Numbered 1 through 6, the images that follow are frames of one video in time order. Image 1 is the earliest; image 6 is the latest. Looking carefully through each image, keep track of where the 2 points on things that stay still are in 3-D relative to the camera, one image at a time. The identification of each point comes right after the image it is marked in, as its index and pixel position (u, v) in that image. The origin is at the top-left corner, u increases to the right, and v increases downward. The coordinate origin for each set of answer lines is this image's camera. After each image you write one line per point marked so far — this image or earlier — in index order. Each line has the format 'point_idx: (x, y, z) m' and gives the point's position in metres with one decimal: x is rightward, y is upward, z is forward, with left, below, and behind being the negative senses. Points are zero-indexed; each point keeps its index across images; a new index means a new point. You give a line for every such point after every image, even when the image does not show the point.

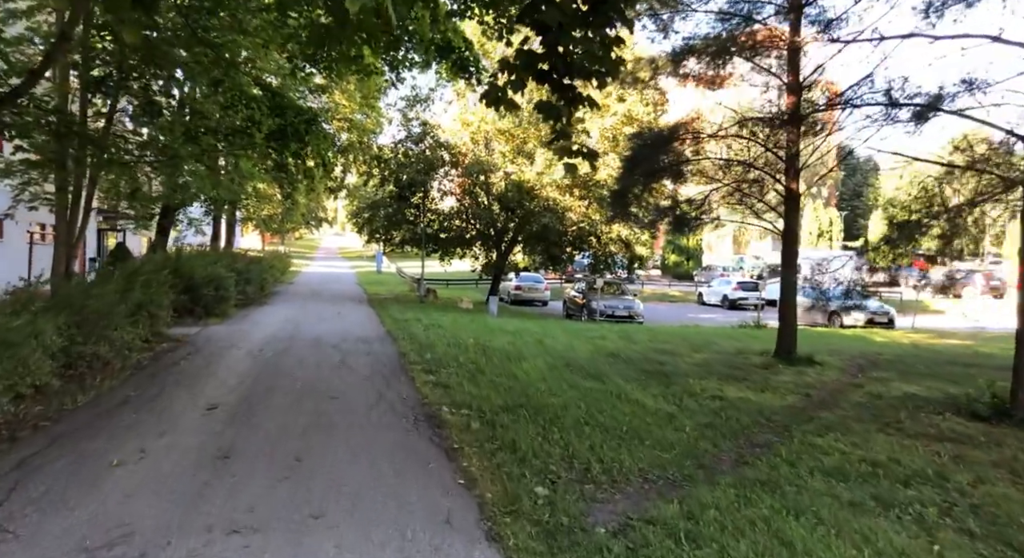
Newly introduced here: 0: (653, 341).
0: (+2.8, -1.2, +12.8) m
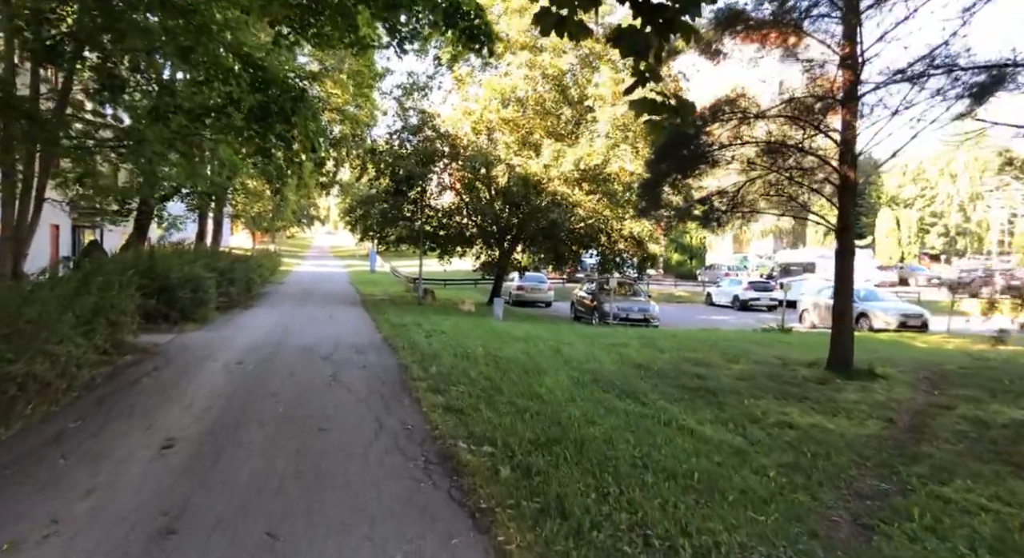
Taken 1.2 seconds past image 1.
0: (+3.0, -1.3, +11.6) m
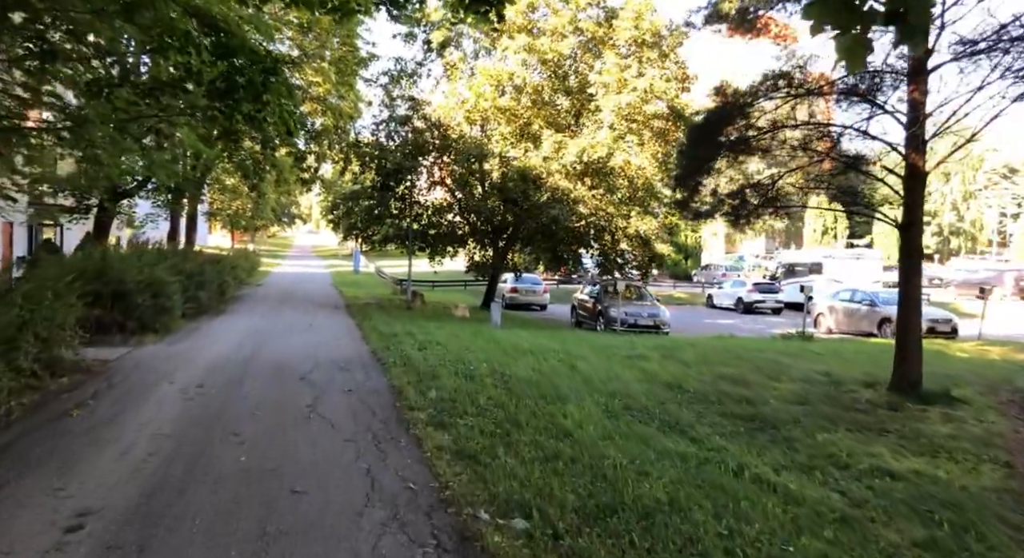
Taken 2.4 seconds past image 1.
0: (+3.1, -1.3, +10.3) m
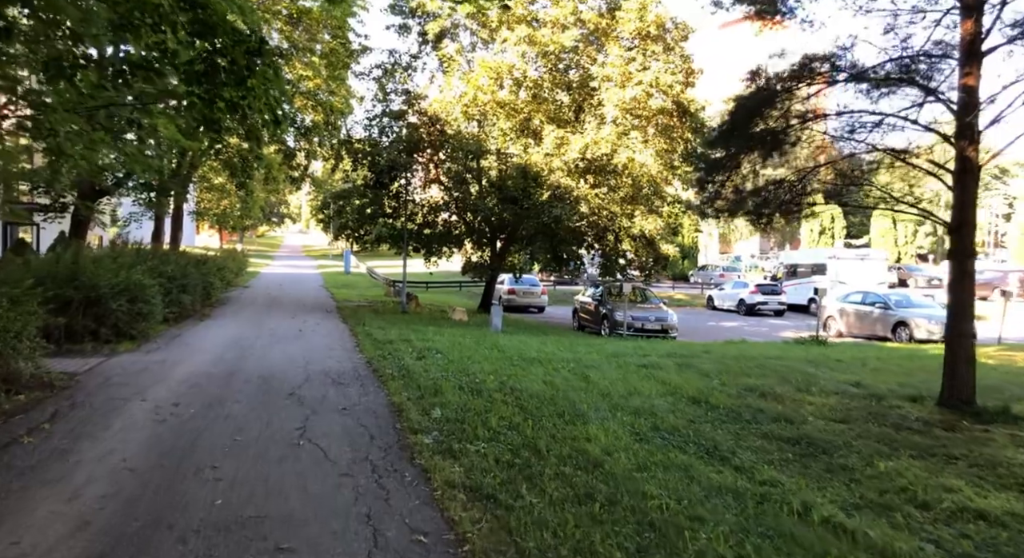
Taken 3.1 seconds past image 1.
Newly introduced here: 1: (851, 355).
0: (+3.2, -1.4, +9.5) m
1: (+6.2, -1.4, +12.0) m
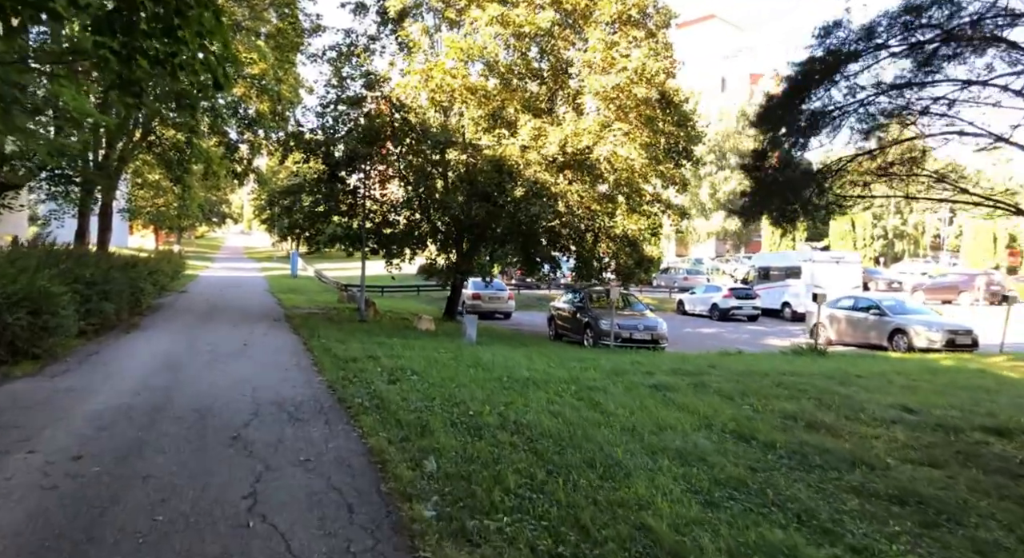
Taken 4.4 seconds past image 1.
0: (+3.1, -1.5, +8.3) m
1: (+6.0, -1.5, +11.0) m
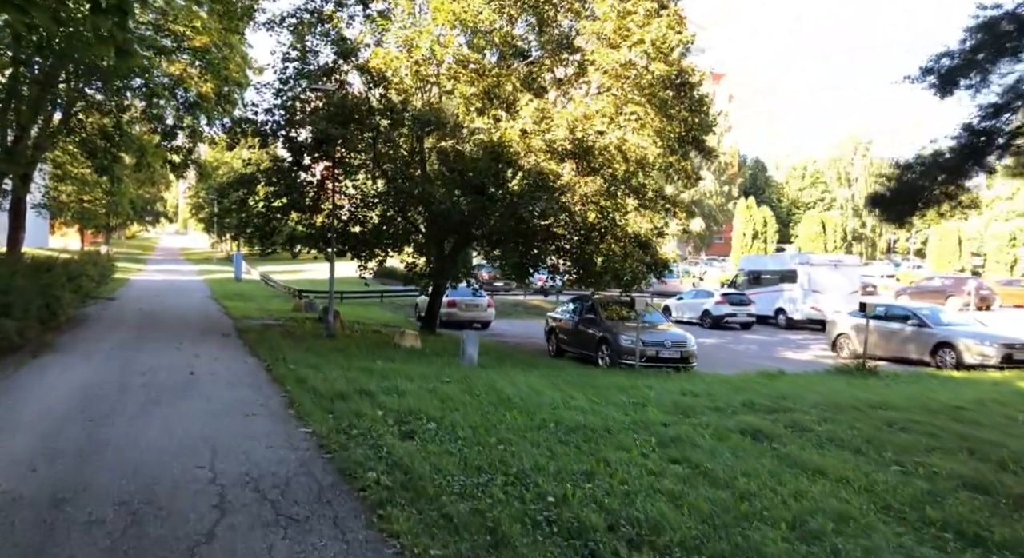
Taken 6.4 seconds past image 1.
0: (+3.7, -1.6, +6.3) m
1: (+6.3, -1.7, +9.2) m
